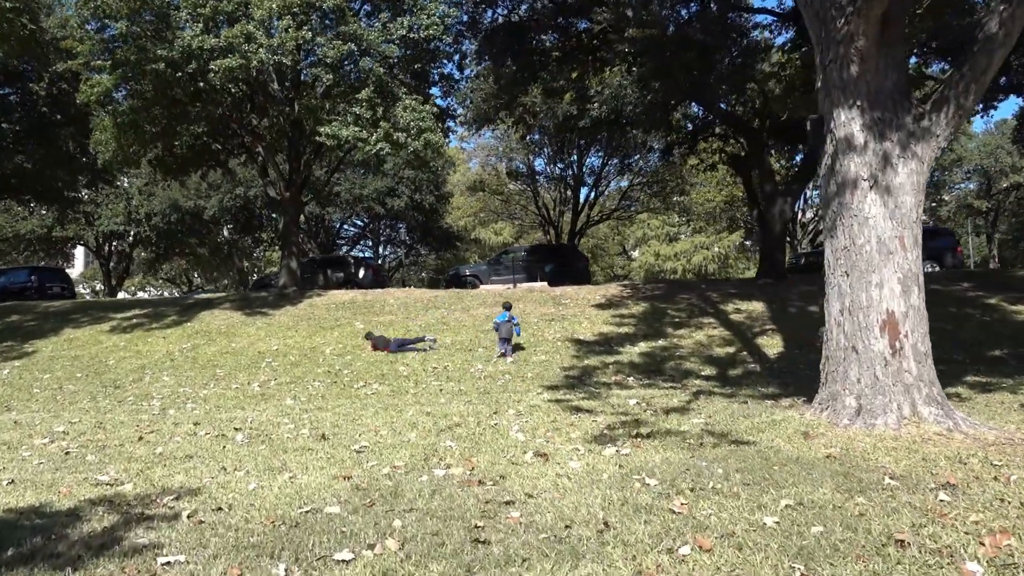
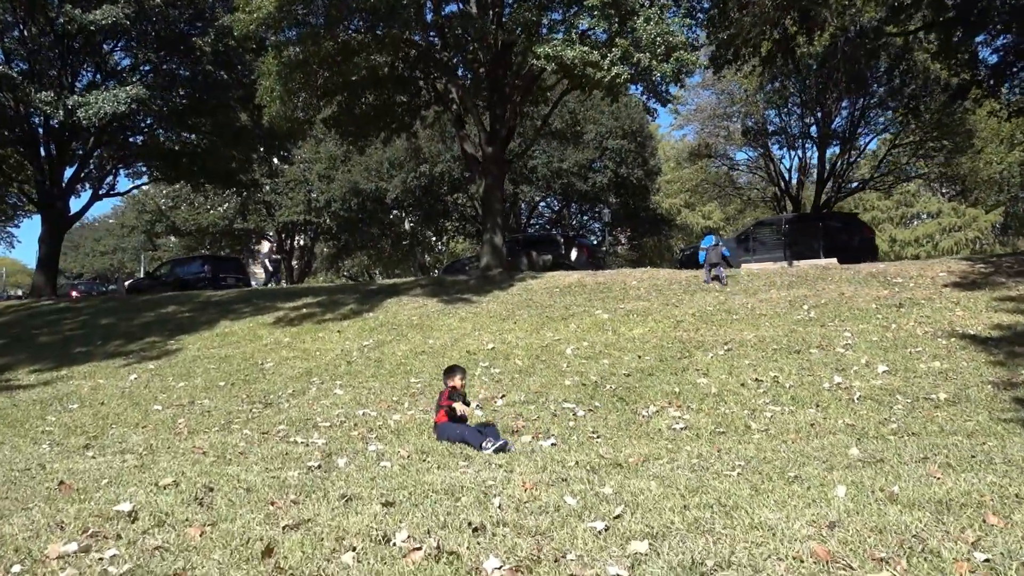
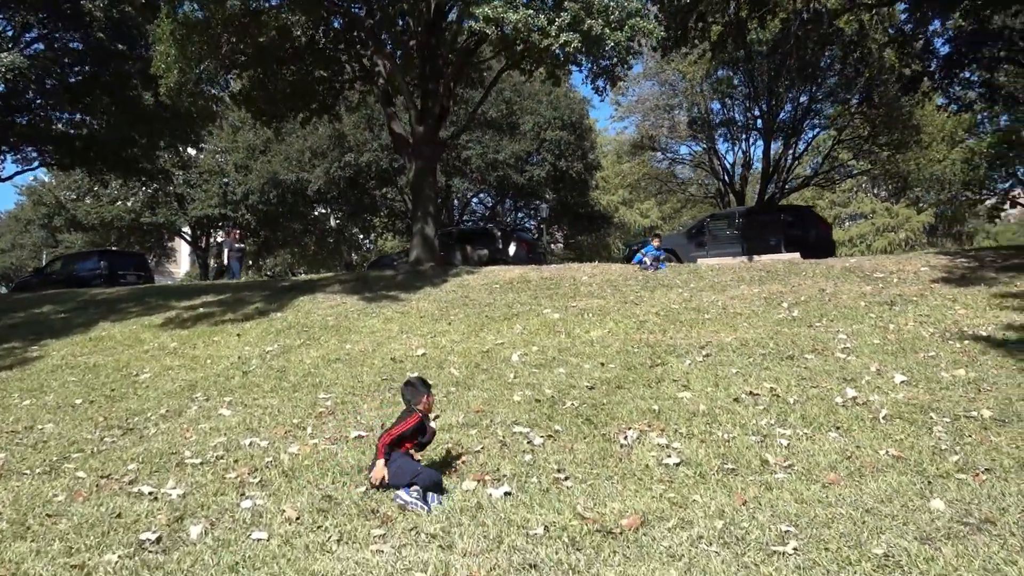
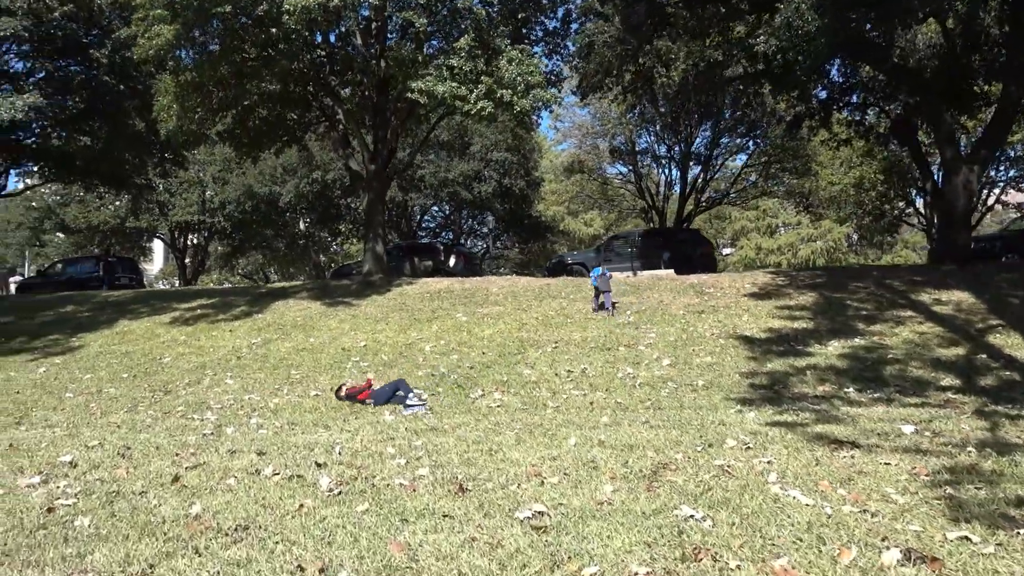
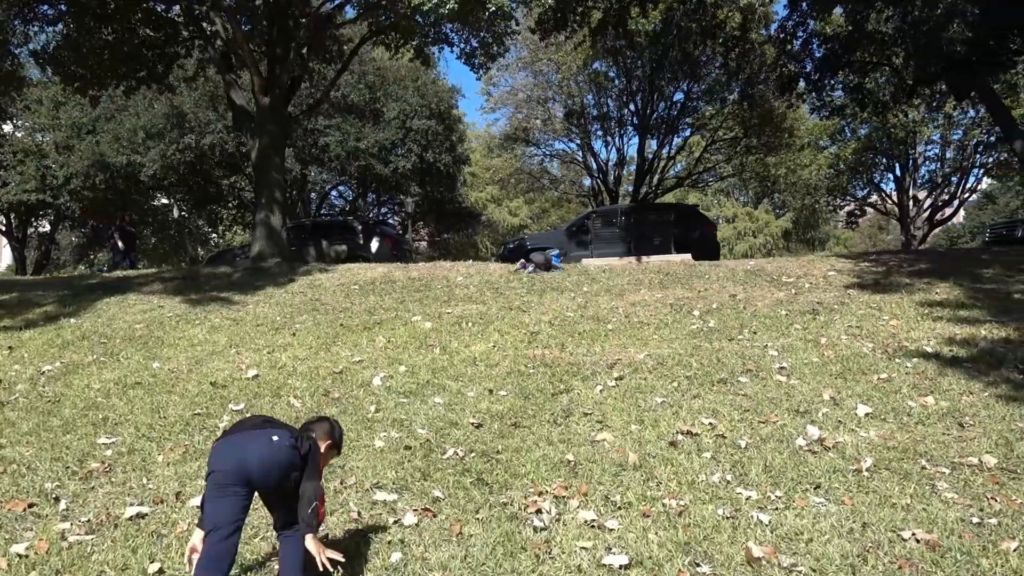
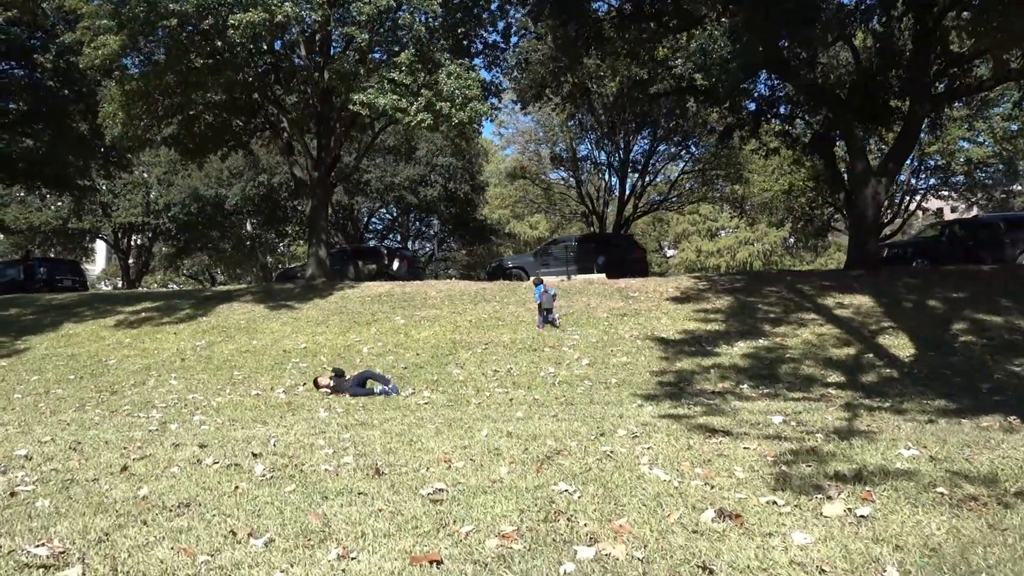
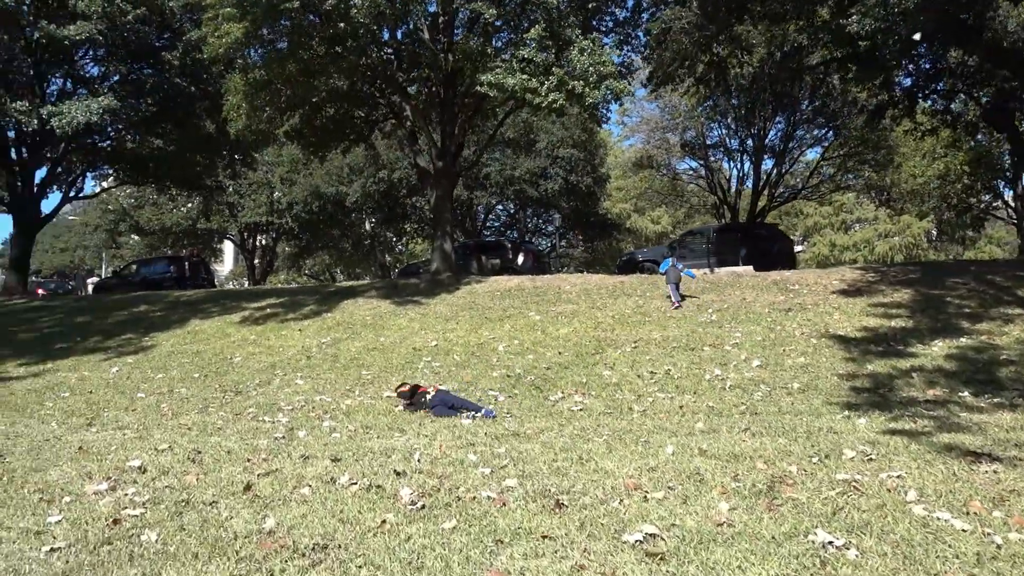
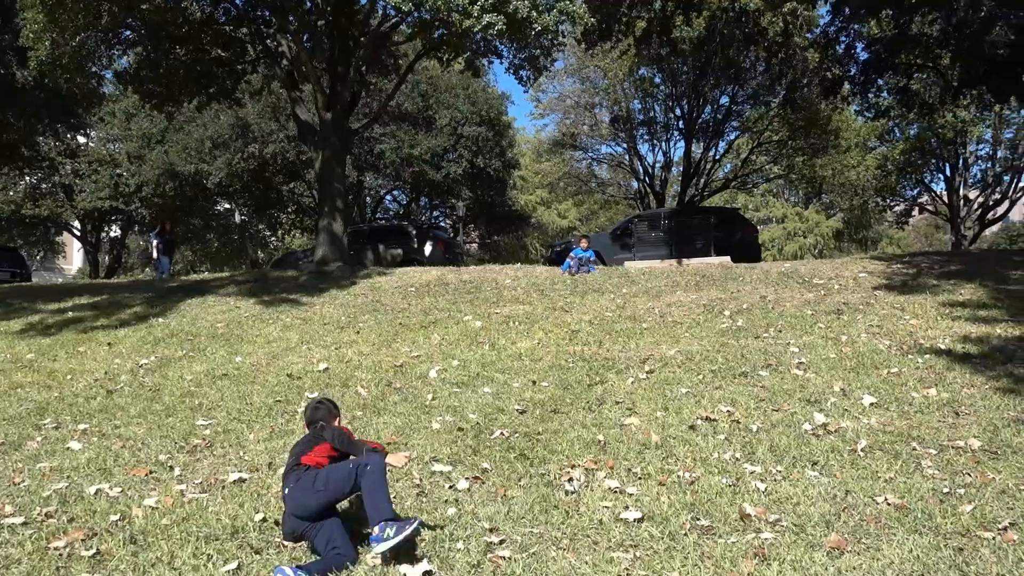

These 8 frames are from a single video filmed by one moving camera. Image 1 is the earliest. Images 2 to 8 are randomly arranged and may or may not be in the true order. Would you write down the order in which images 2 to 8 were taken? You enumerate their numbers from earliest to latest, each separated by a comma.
6, 4, 7, 2, 3, 8, 5
